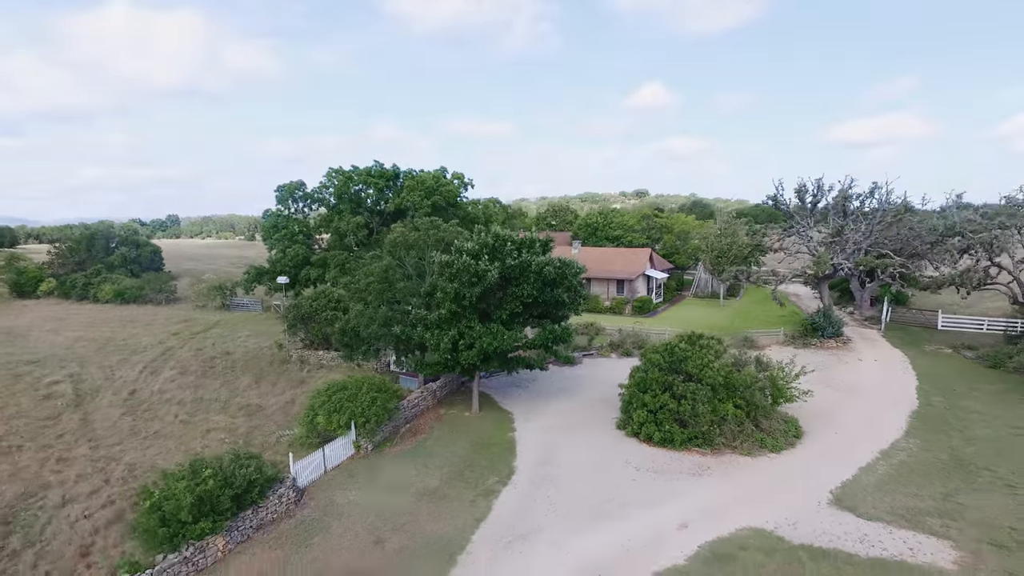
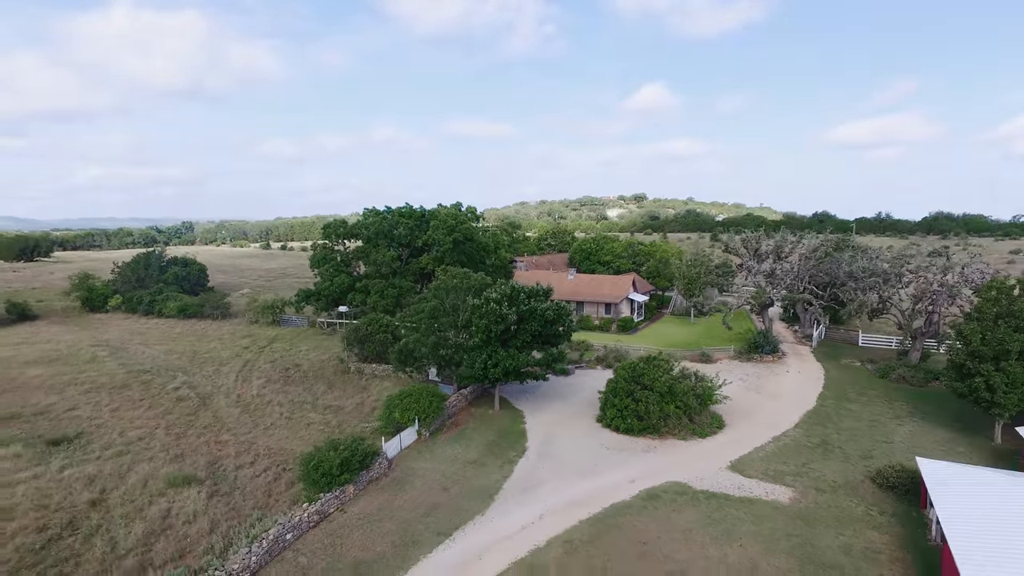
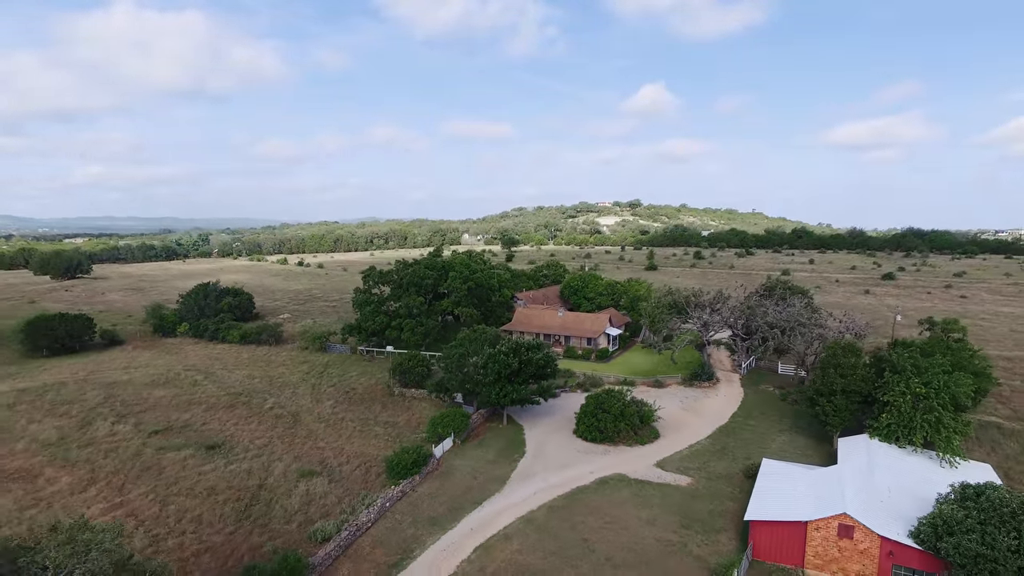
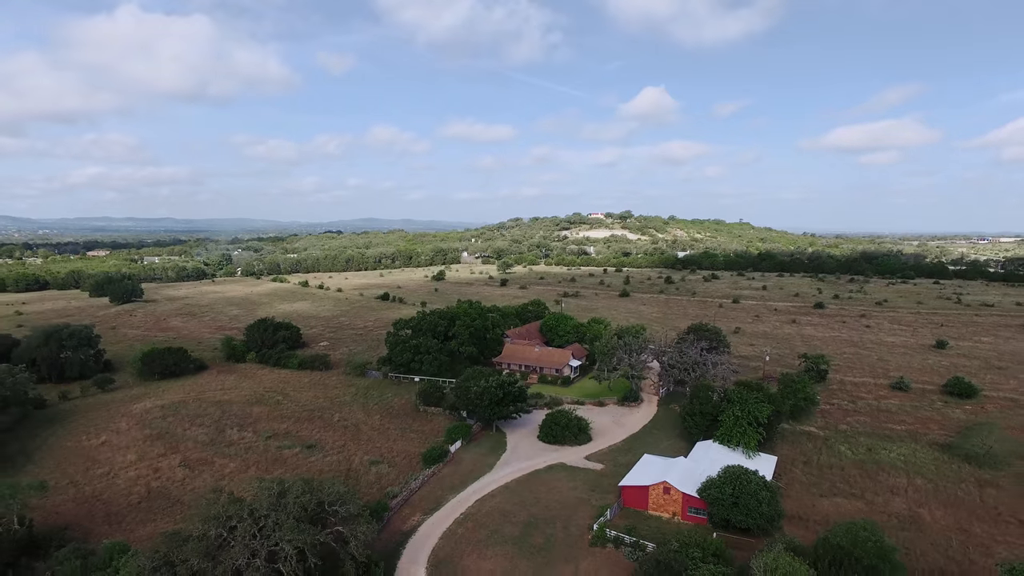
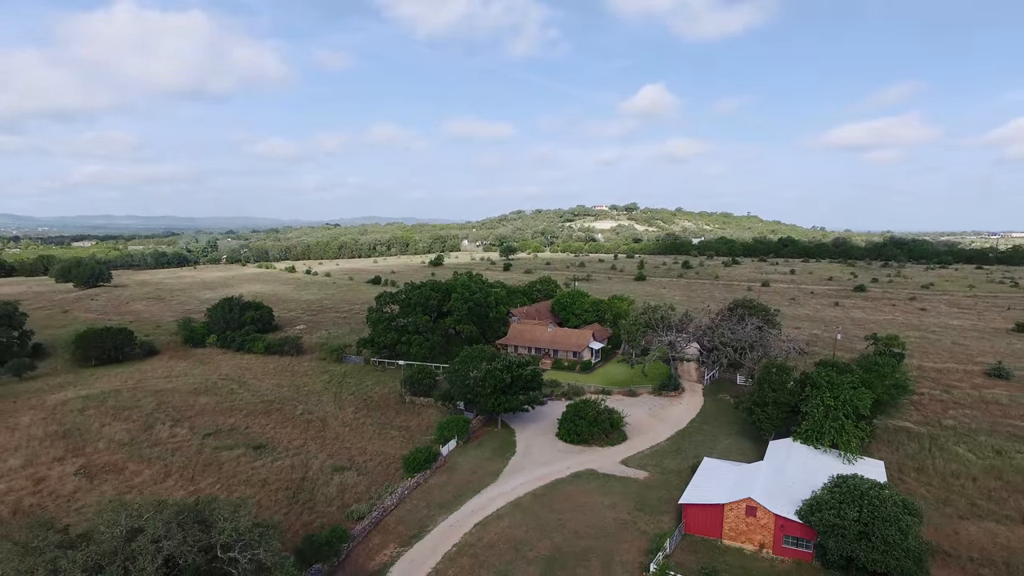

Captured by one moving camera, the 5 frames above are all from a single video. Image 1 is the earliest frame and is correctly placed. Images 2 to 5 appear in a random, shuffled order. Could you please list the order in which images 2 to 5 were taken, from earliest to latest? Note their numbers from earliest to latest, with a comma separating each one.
2, 3, 5, 4
